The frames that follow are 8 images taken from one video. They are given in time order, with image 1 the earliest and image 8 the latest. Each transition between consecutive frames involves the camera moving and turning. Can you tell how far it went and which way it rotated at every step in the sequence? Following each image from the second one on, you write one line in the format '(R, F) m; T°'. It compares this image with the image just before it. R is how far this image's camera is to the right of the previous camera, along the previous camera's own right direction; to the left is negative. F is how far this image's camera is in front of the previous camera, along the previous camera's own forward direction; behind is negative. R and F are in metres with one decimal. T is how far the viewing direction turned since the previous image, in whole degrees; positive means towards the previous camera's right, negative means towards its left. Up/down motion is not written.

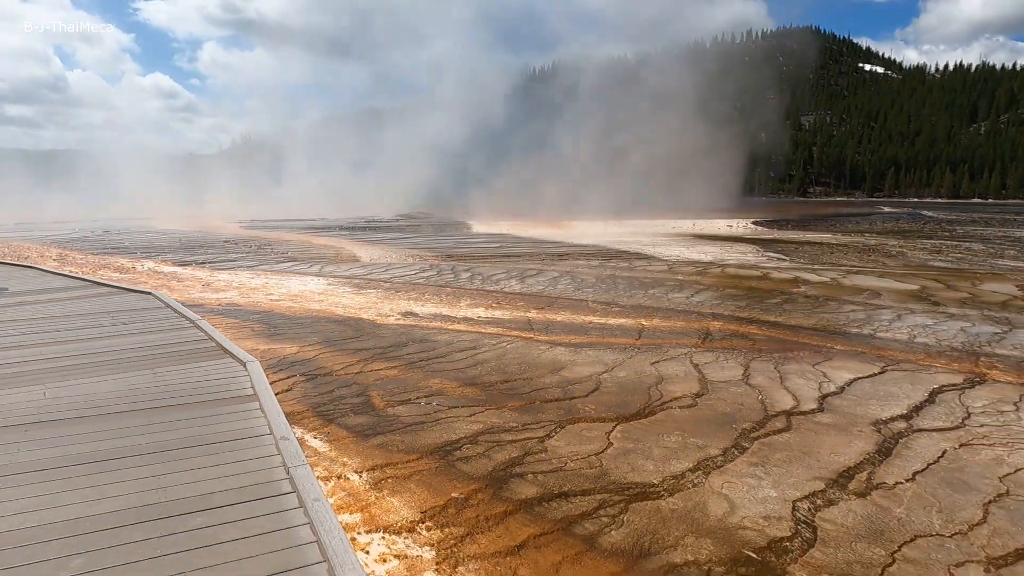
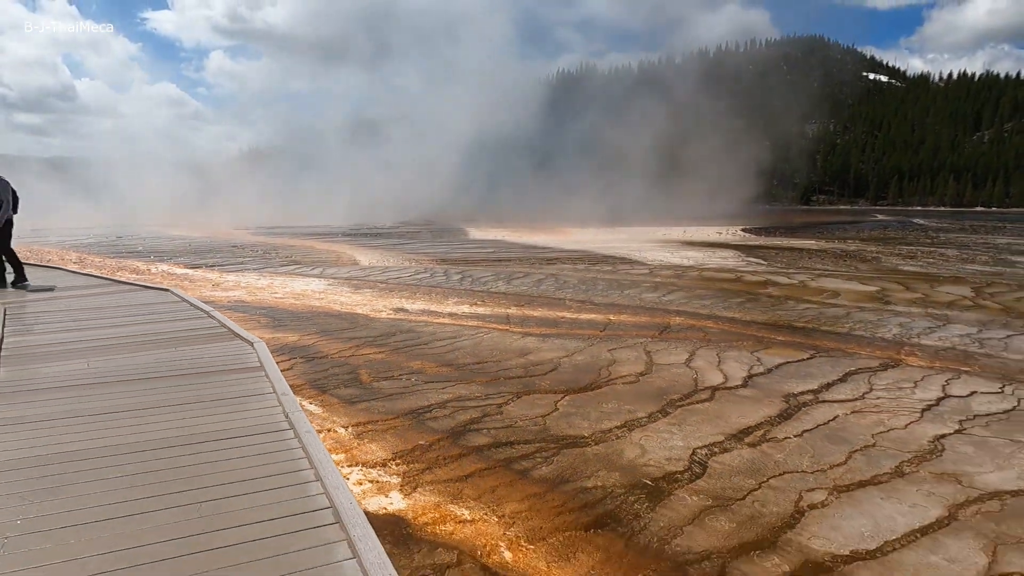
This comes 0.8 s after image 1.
(+0.3, -0.9) m; 0°
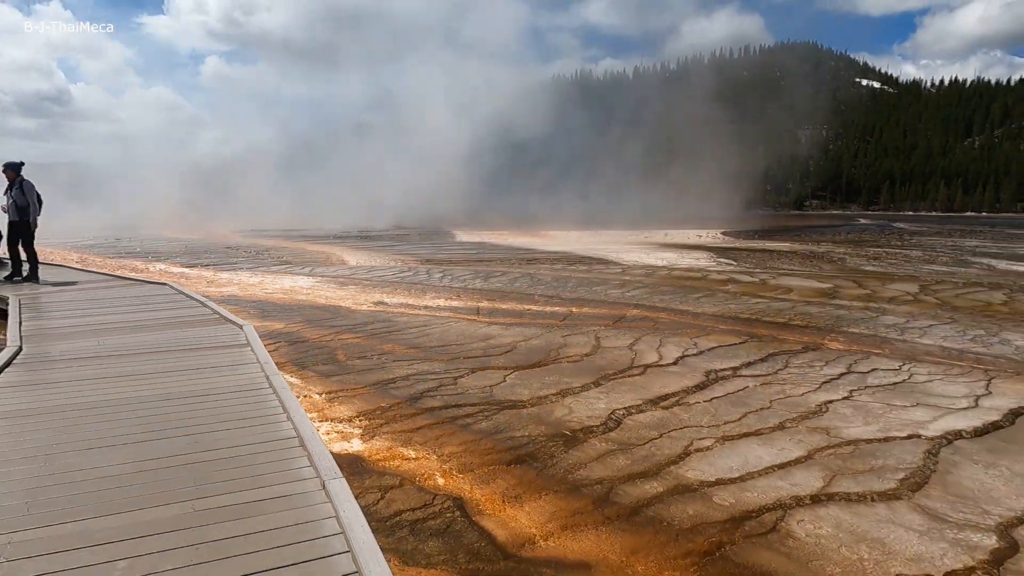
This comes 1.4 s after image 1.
(+0.4, -0.8) m; 0°
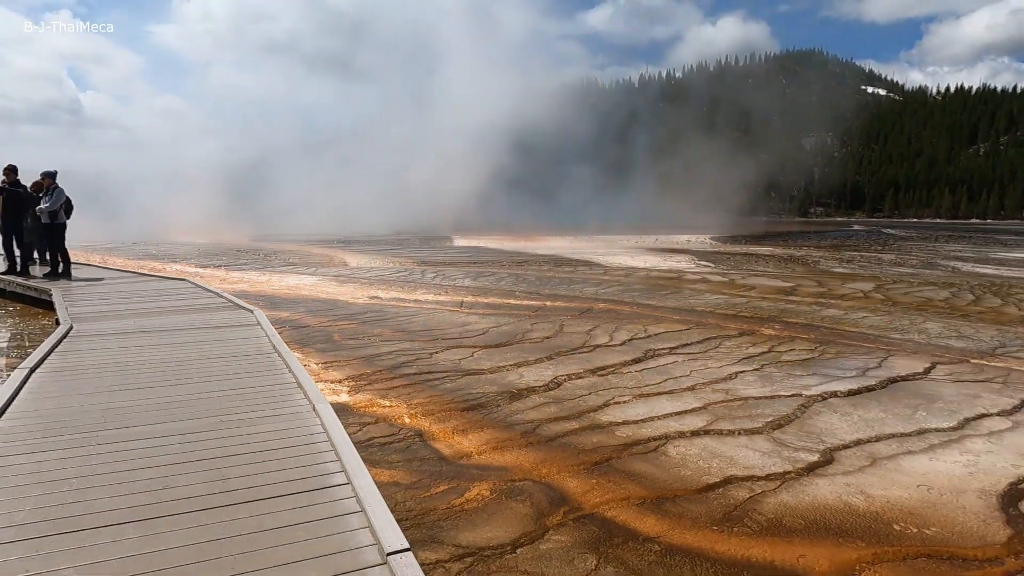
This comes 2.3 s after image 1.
(+0.4, -1.2) m; -1°
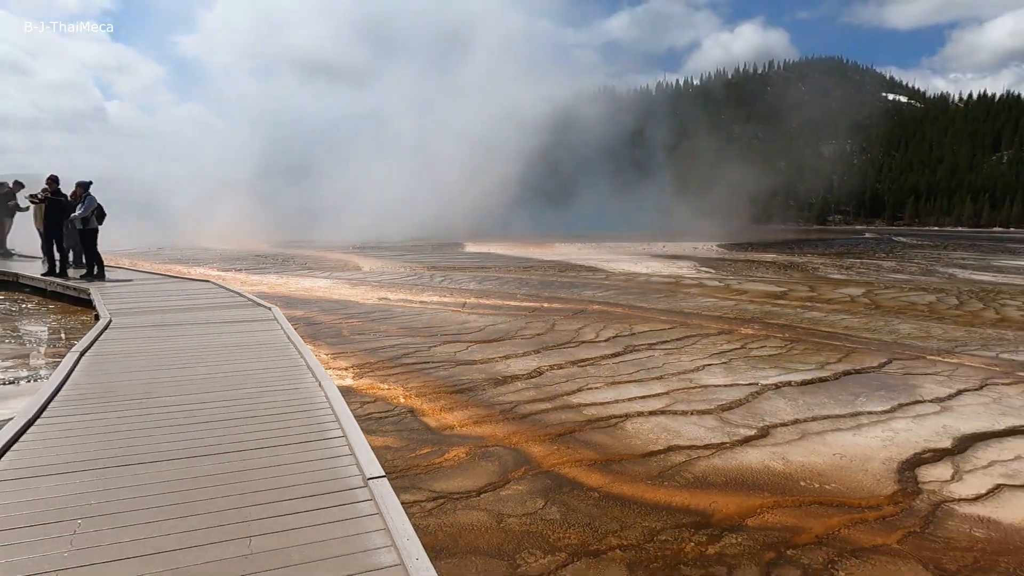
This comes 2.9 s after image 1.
(+0.3, -0.7) m; -1°
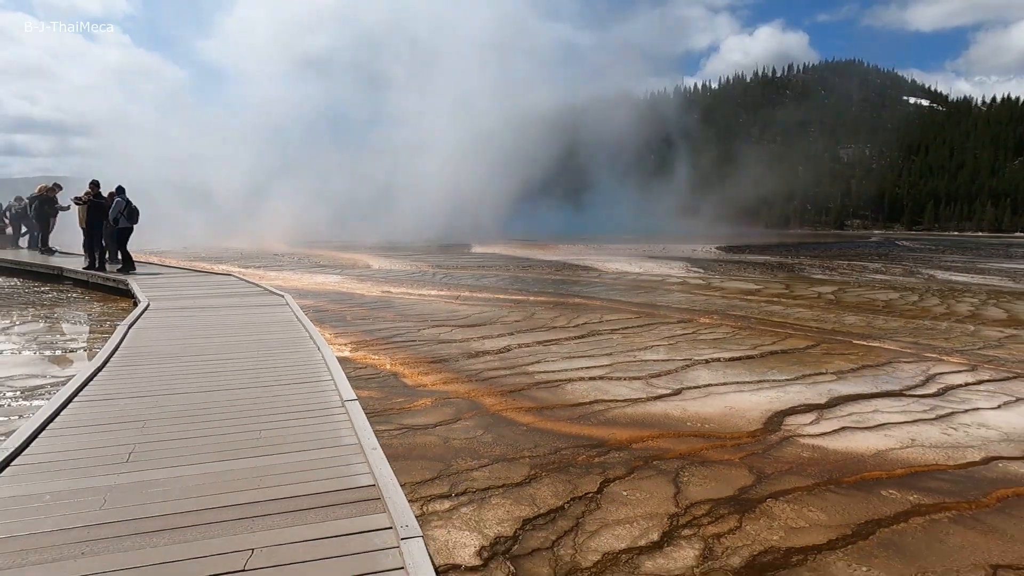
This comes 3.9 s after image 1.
(+0.5, -1.2) m; -1°
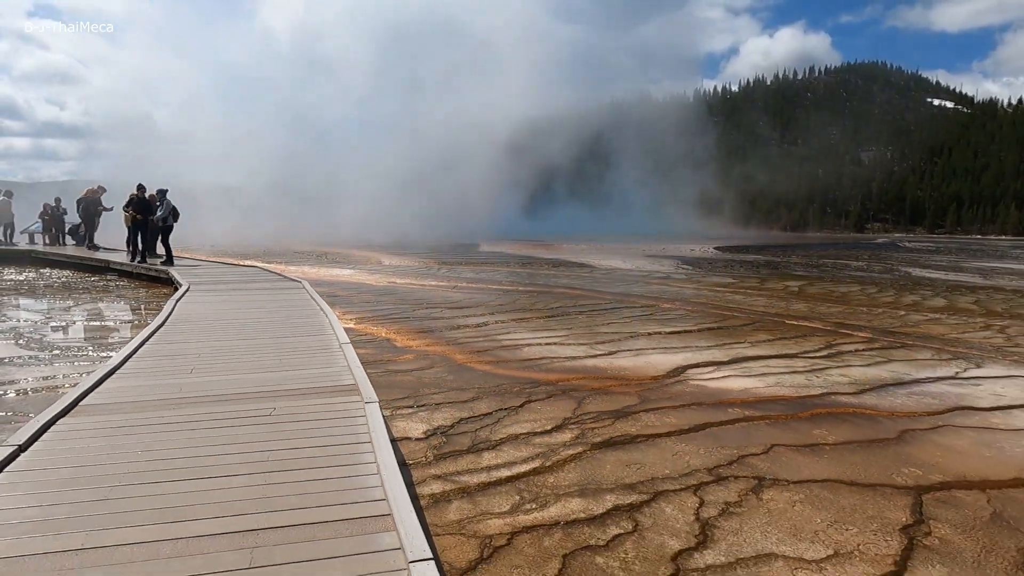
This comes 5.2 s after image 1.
(+0.6, -1.6) m; -2°
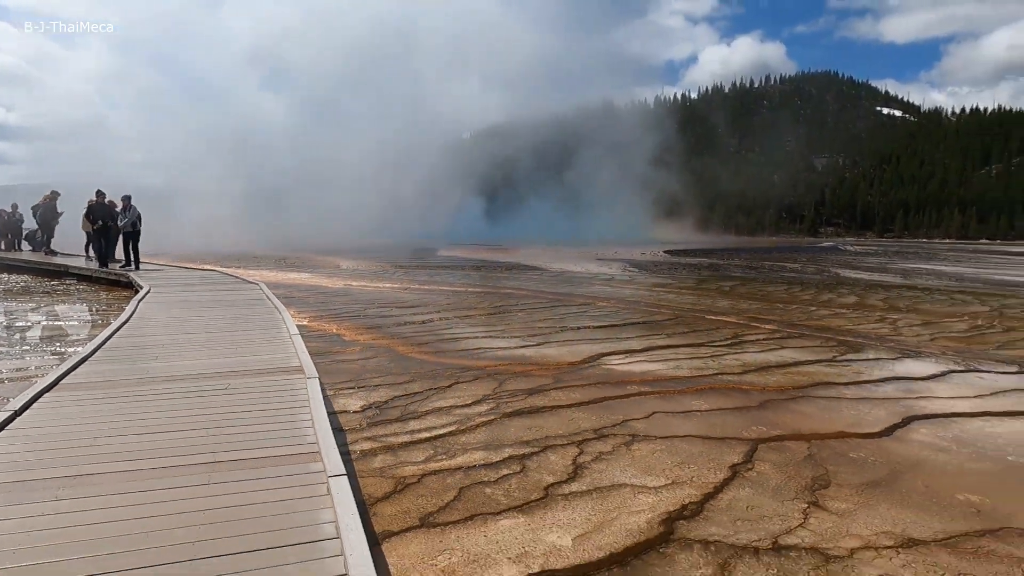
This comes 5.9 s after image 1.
(+0.4, -0.9) m; +3°
